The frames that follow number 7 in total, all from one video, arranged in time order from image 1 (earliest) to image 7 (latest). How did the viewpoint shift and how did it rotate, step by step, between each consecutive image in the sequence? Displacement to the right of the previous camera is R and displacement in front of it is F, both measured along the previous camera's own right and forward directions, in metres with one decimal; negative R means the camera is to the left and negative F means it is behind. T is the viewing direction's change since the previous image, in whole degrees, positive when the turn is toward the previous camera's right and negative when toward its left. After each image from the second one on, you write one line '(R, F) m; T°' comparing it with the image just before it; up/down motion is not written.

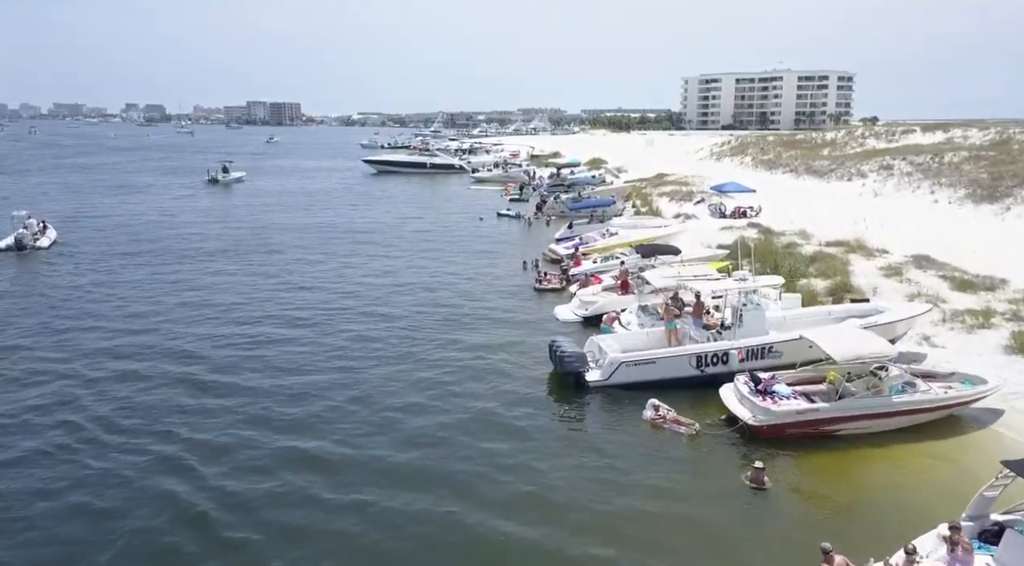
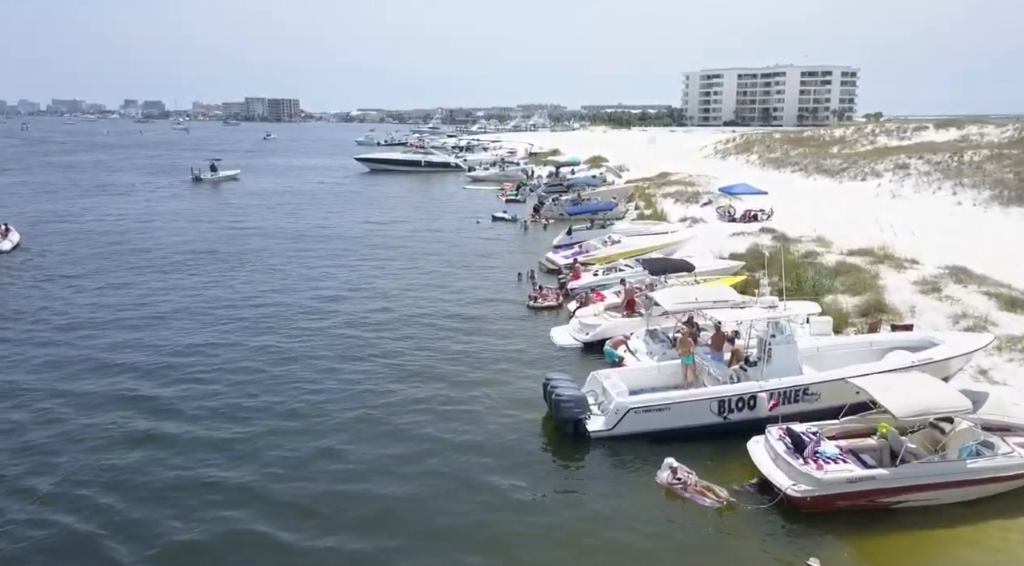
(+0.3, +3.2) m; 0°
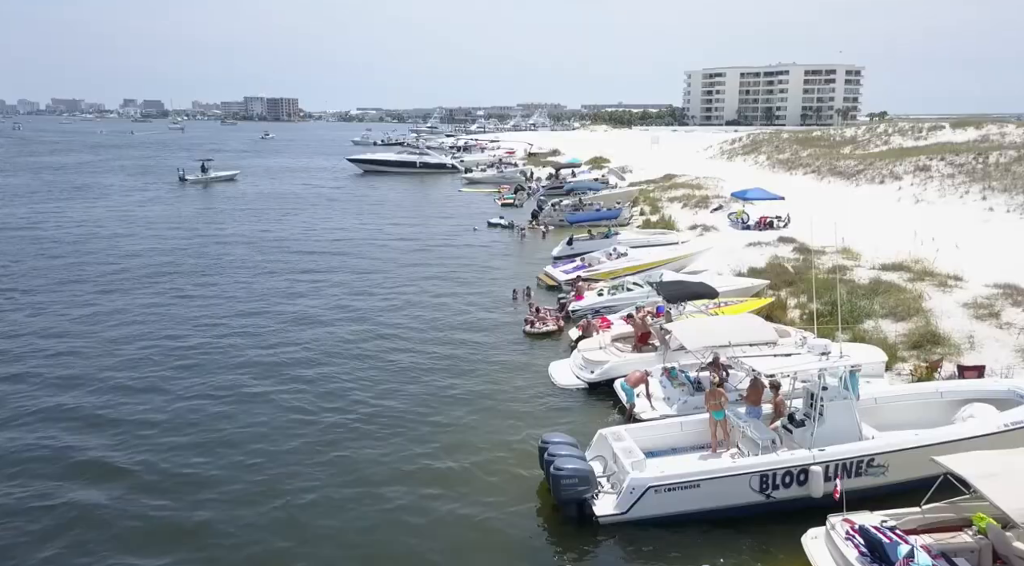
(+0.2, +3.5) m; 0°
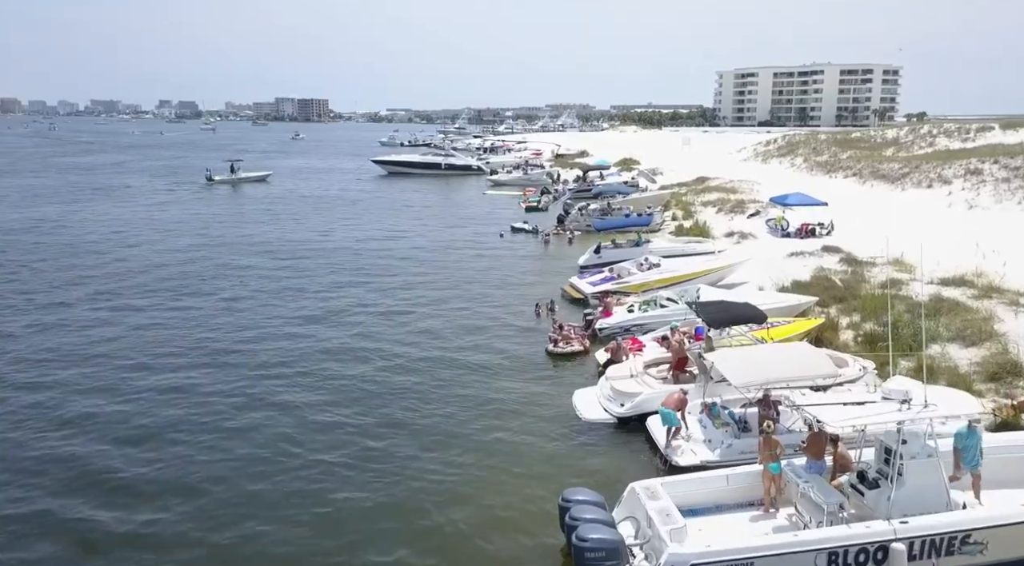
(+0.2, +2.3) m; -2°
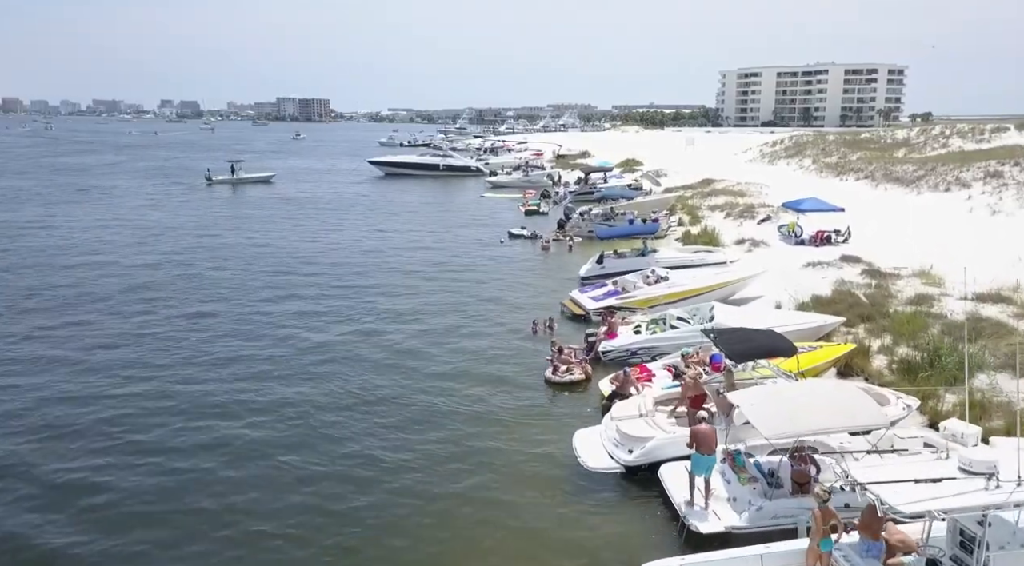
(+0.2, +2.4) m; 0°
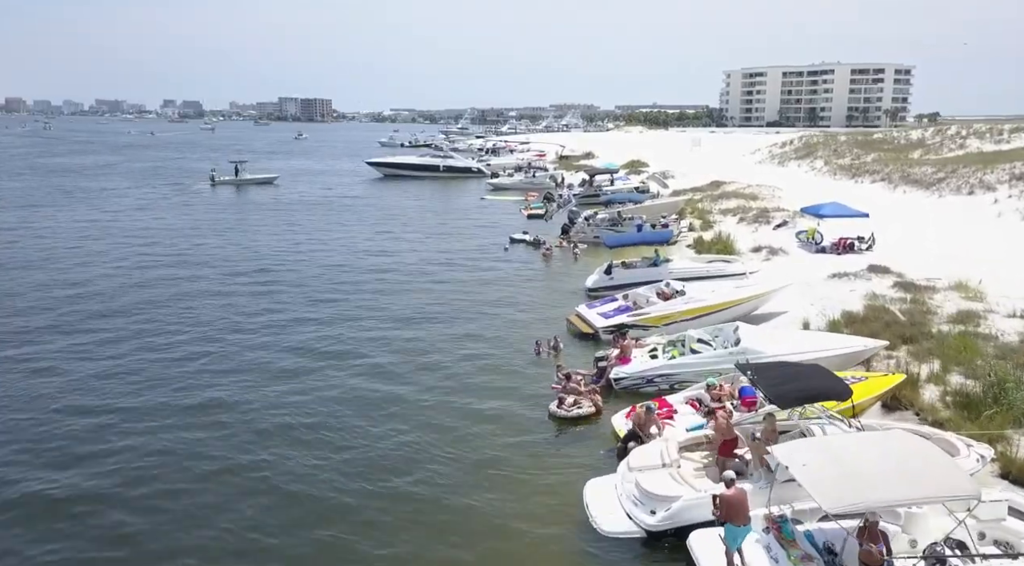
(0.0, +2.4) m; 0°
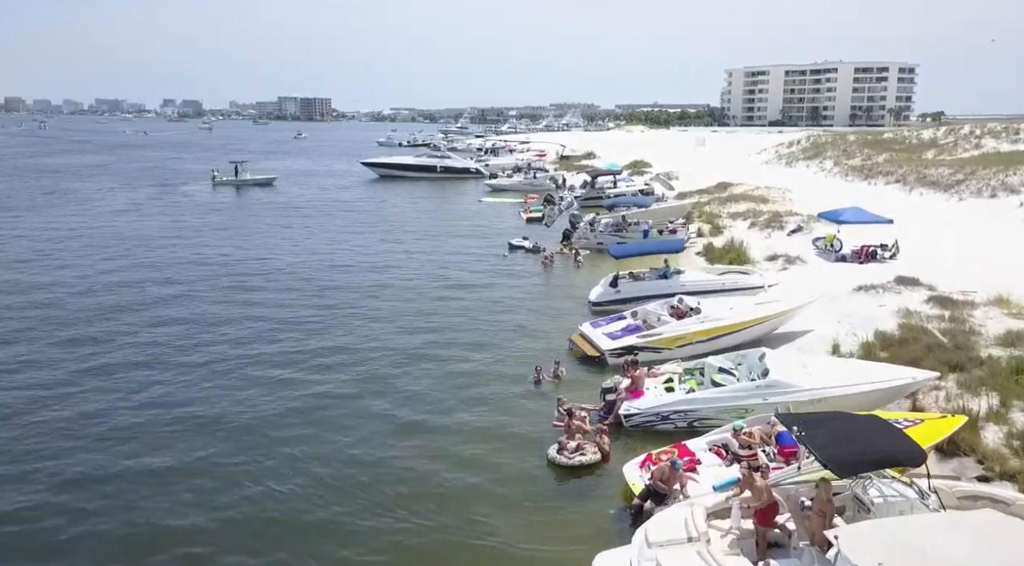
(+0.1, +2.5) m; 0°
